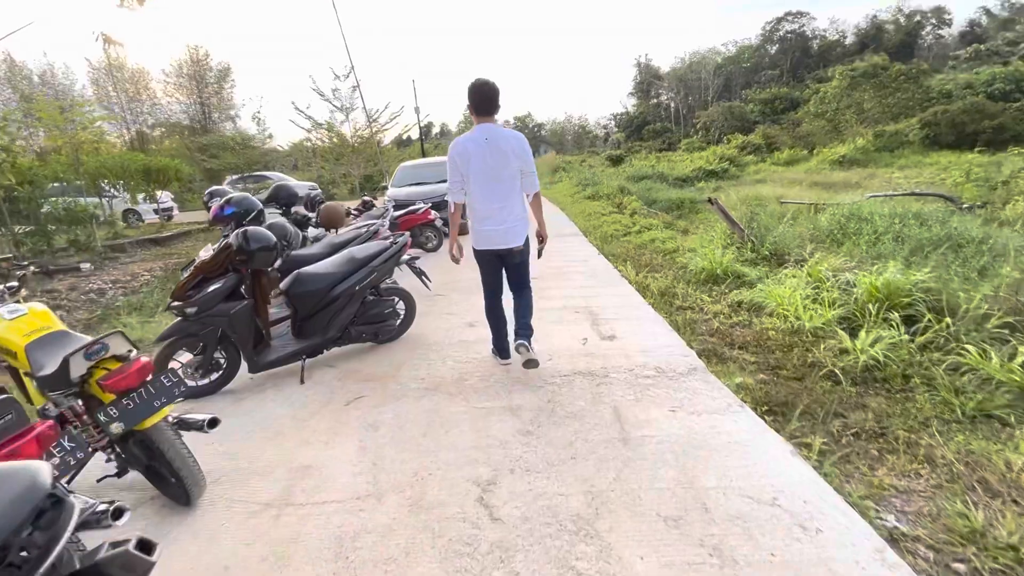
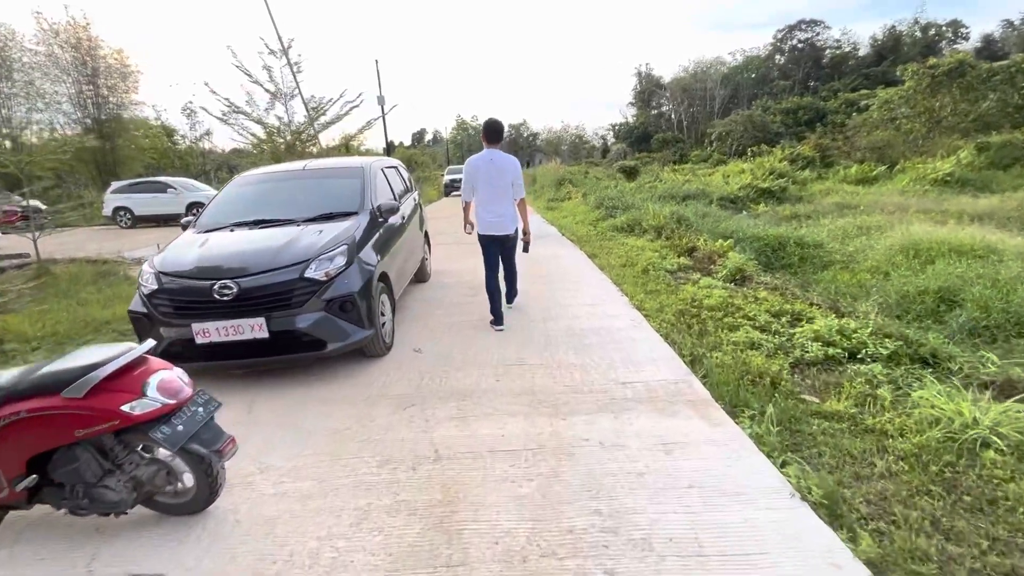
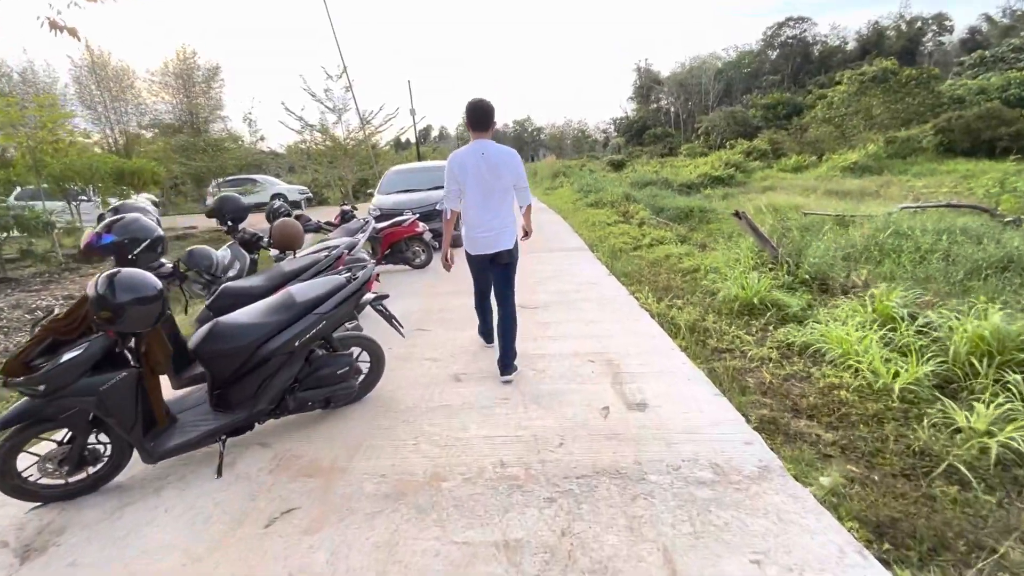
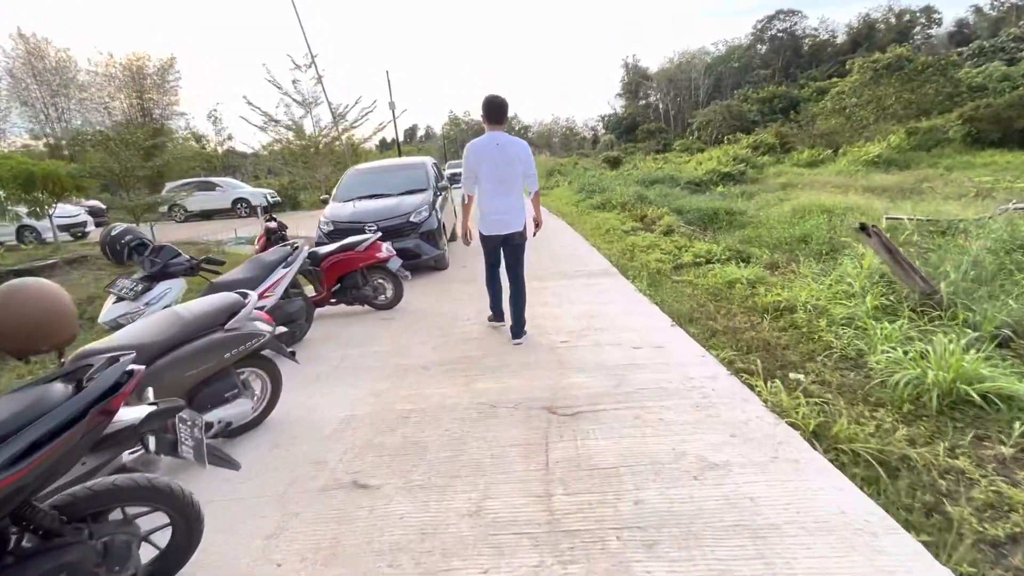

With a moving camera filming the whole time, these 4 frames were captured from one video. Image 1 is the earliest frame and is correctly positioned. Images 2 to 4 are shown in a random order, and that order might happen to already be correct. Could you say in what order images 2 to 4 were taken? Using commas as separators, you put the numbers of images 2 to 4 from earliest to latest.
3, 4, 2
